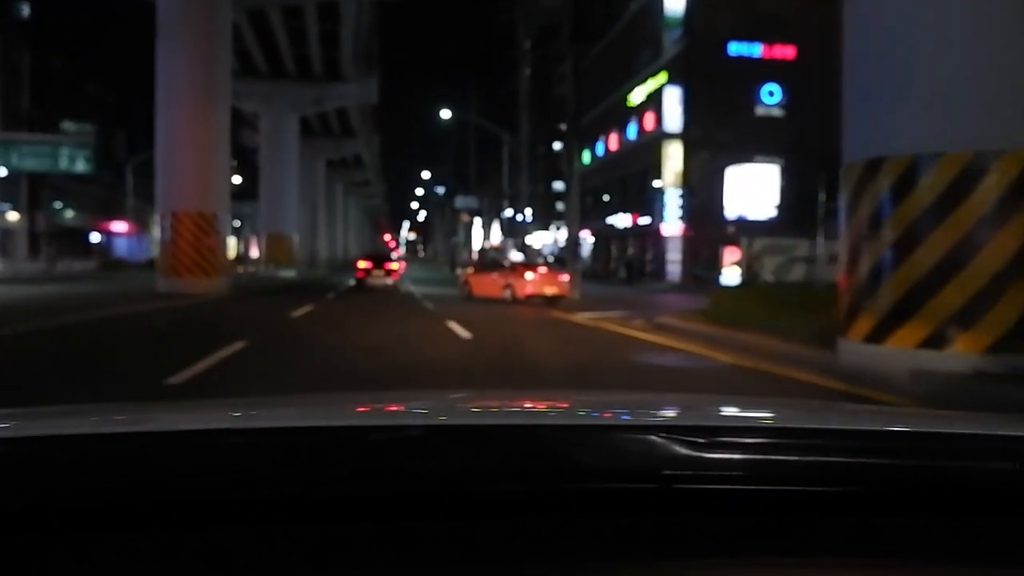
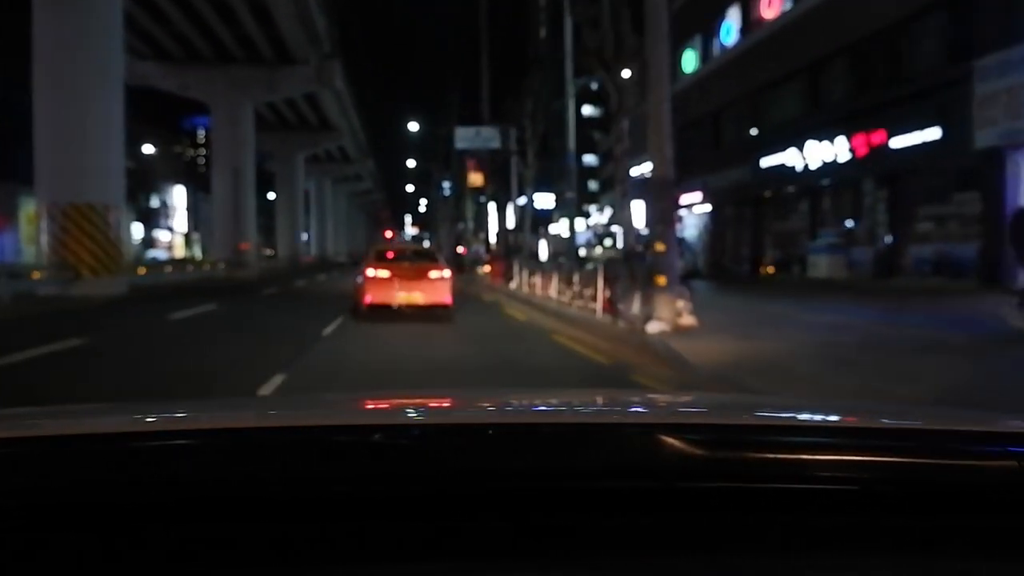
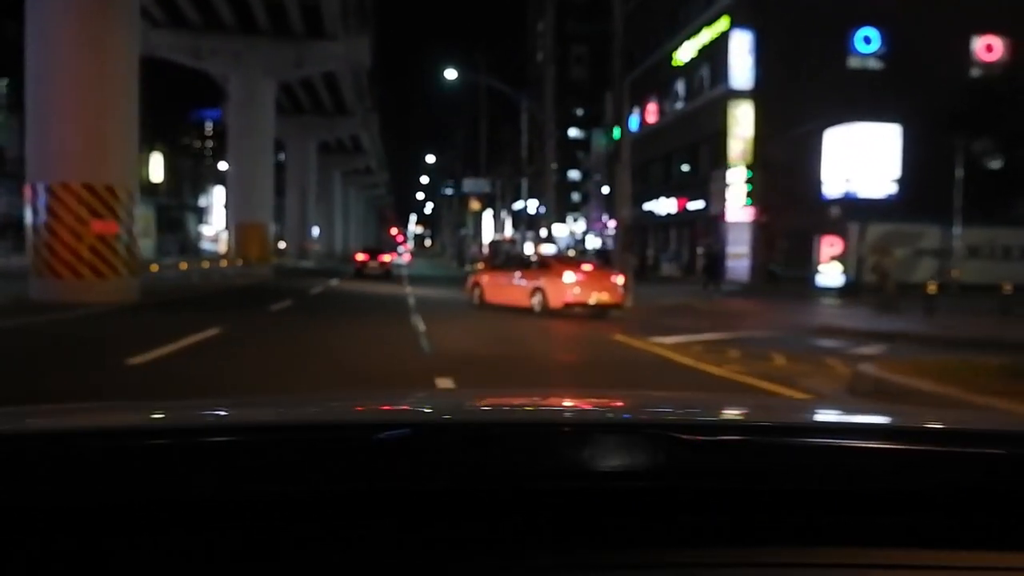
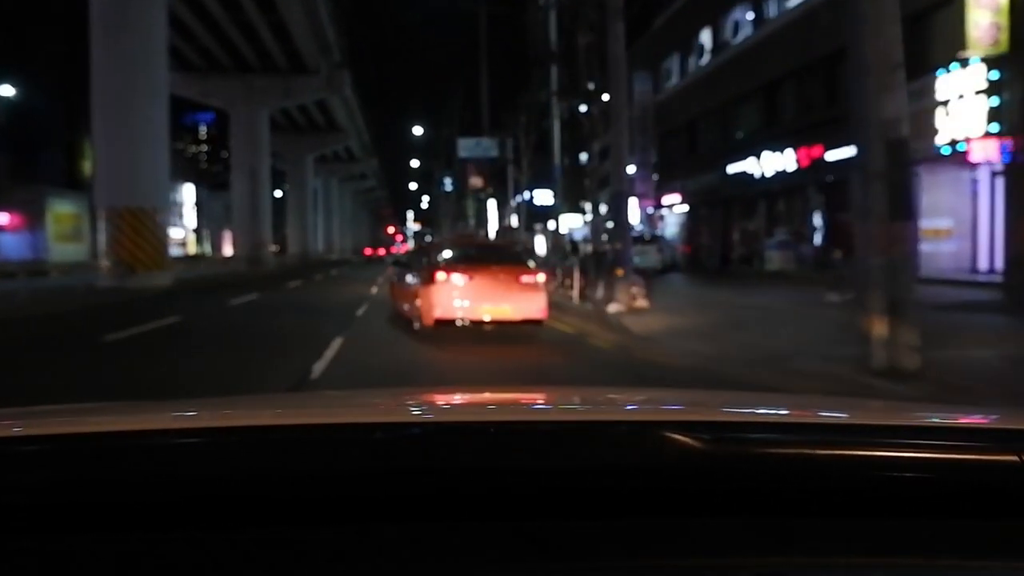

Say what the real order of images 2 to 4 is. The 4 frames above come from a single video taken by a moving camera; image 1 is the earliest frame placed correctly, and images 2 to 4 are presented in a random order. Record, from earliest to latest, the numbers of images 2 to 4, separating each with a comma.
3, 4, 2
